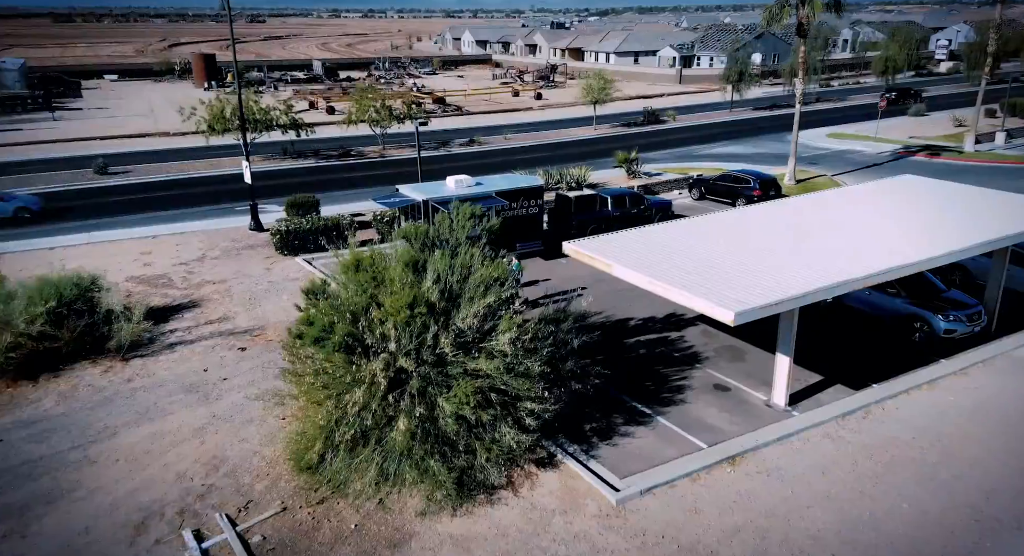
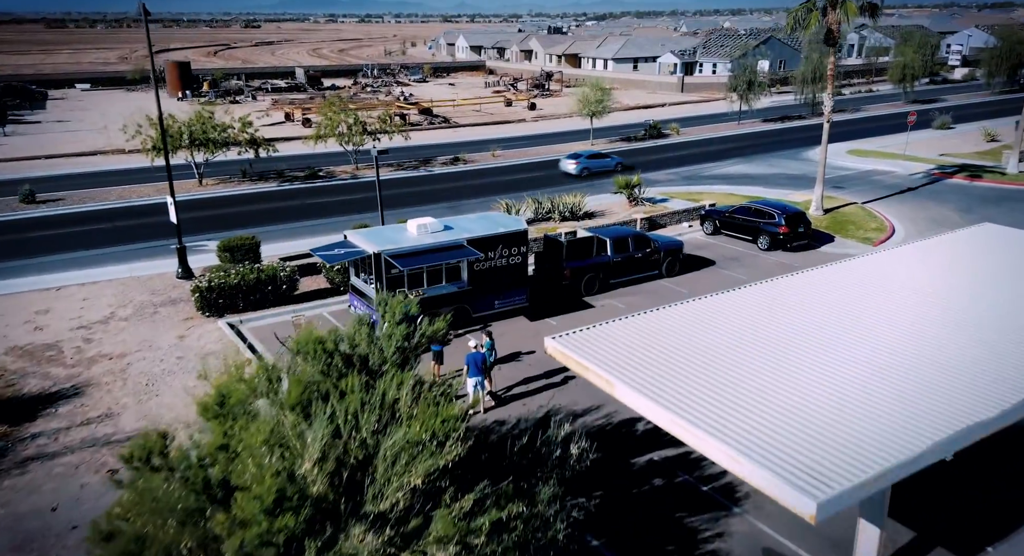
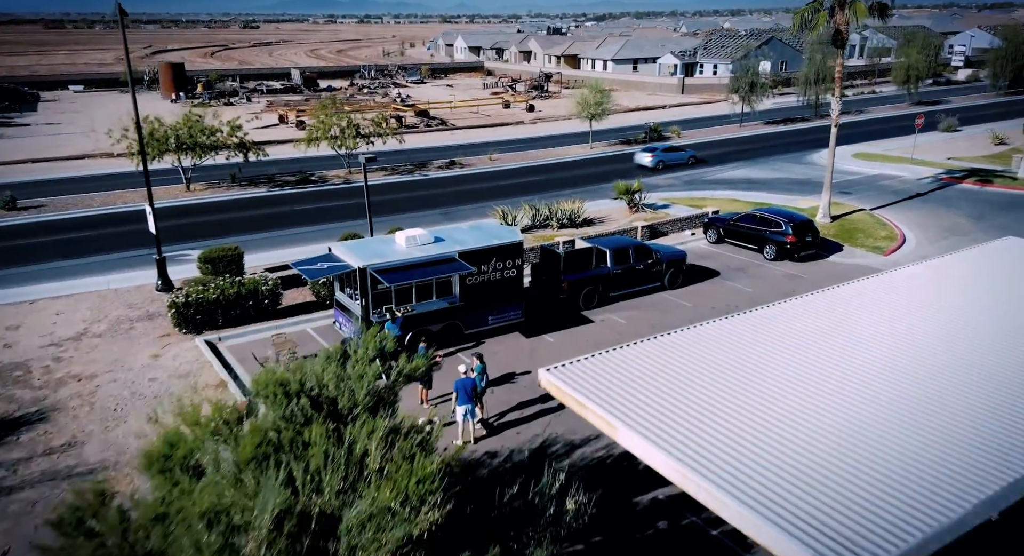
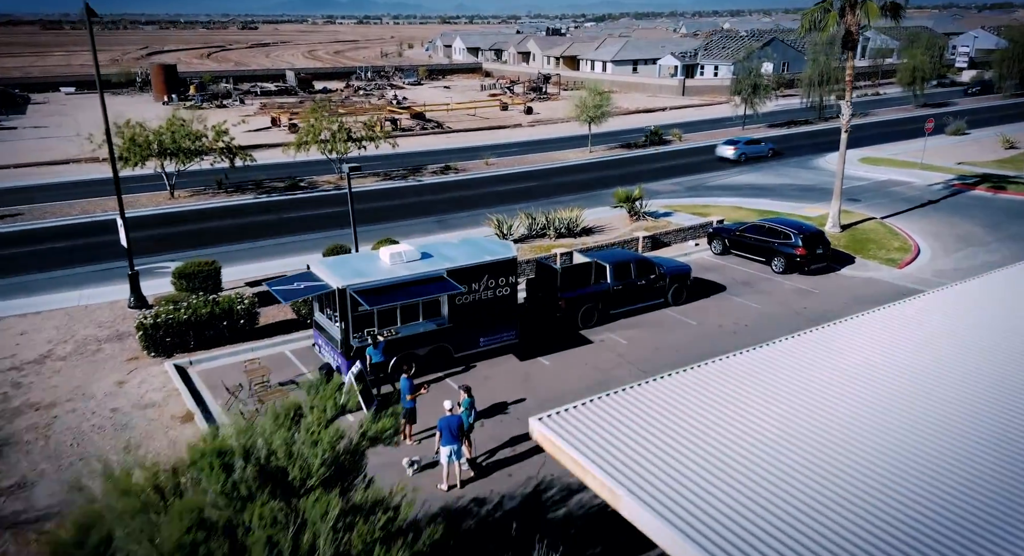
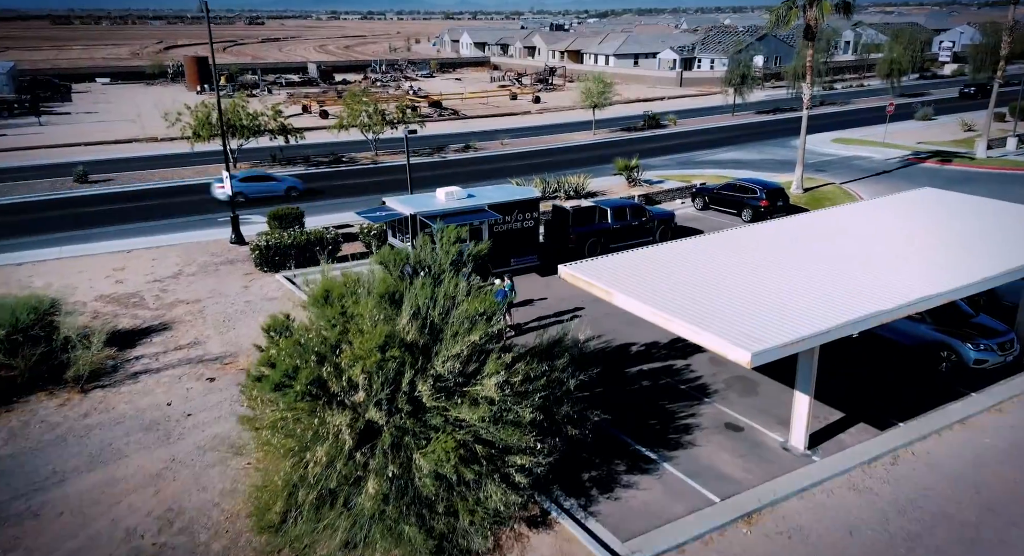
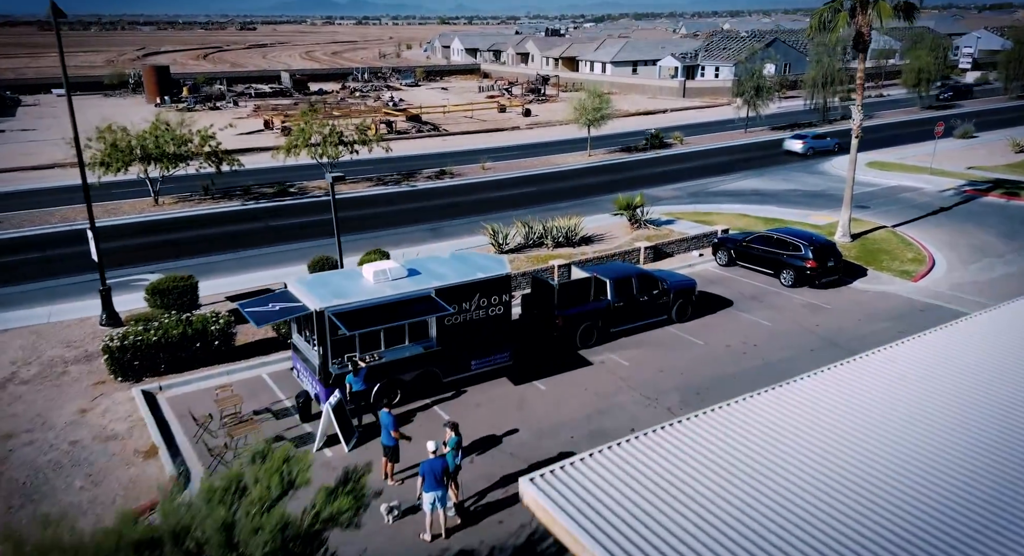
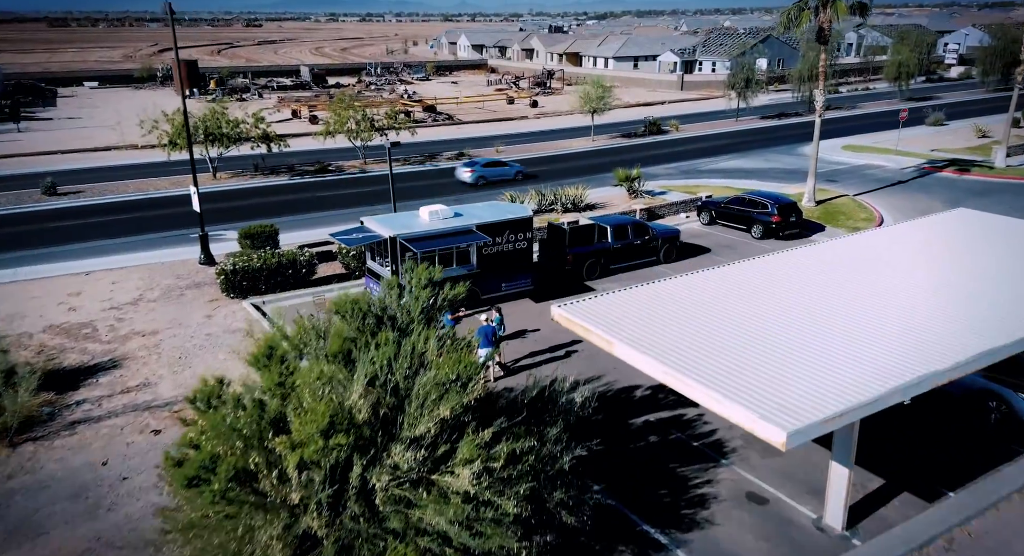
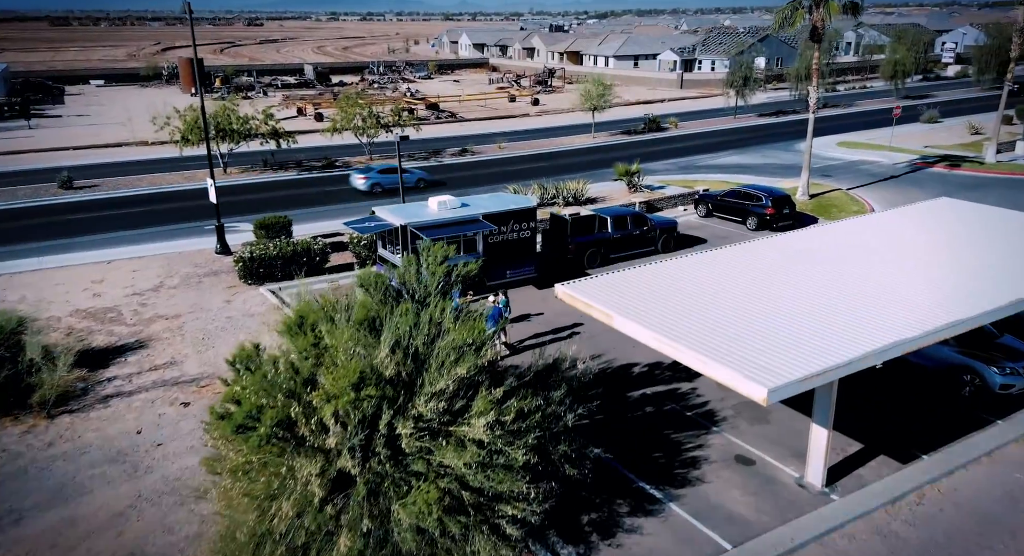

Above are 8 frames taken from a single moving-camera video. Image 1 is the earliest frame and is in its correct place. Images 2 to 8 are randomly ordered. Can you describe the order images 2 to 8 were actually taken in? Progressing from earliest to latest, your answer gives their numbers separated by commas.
5, 8, 7, 2, 3, 4, 6
